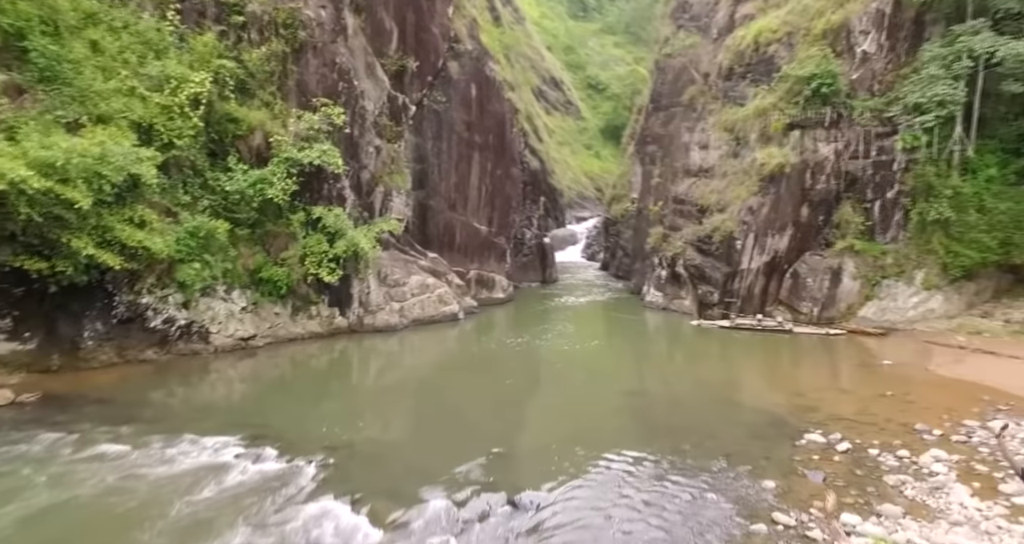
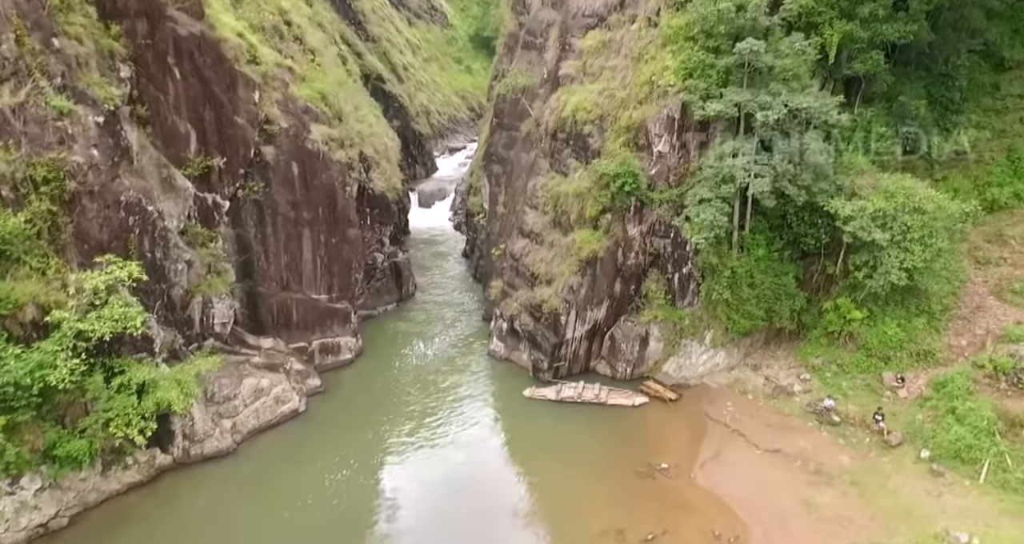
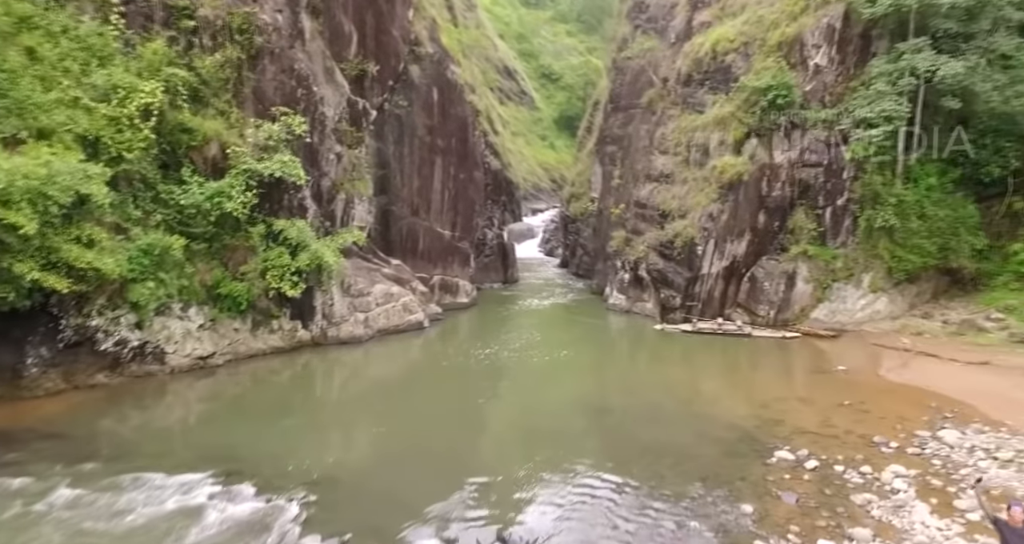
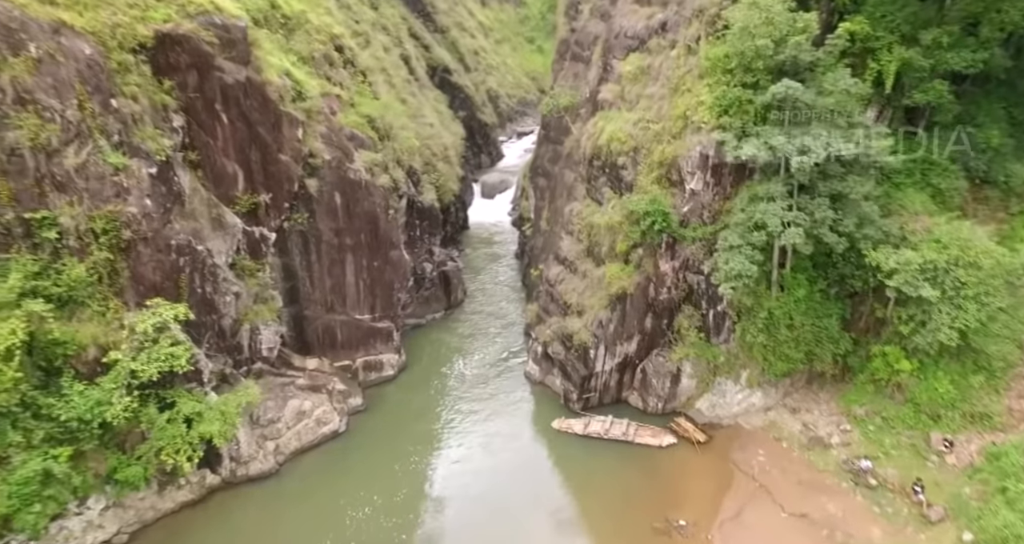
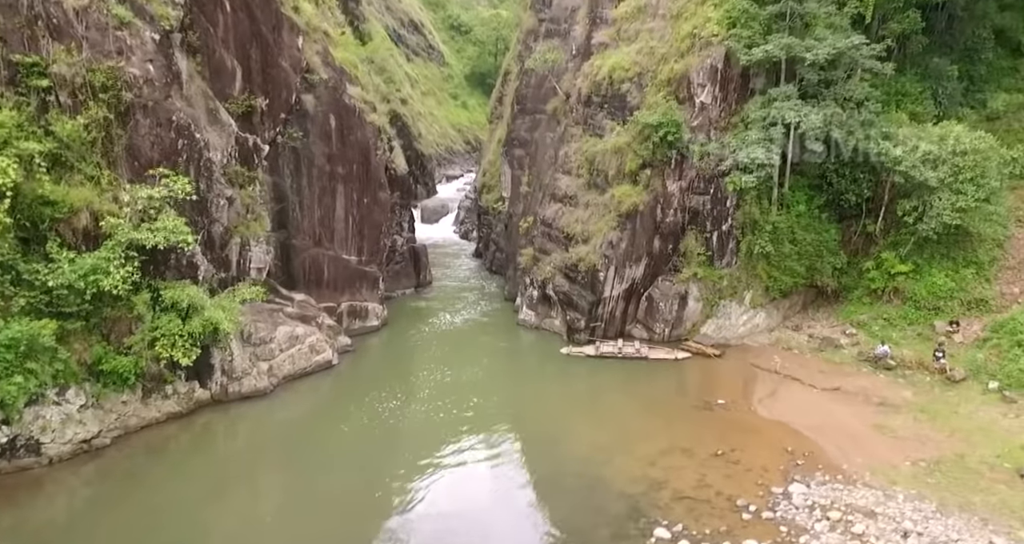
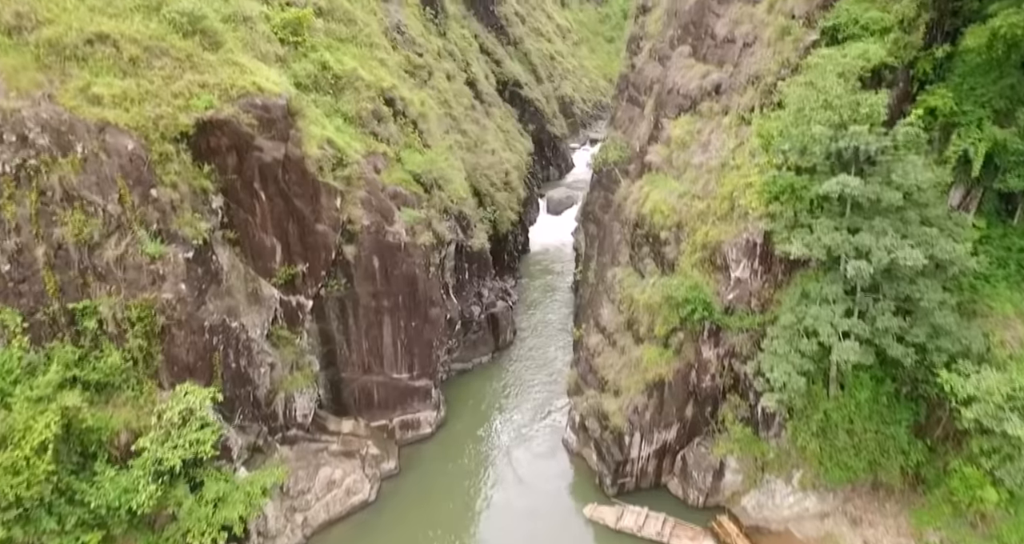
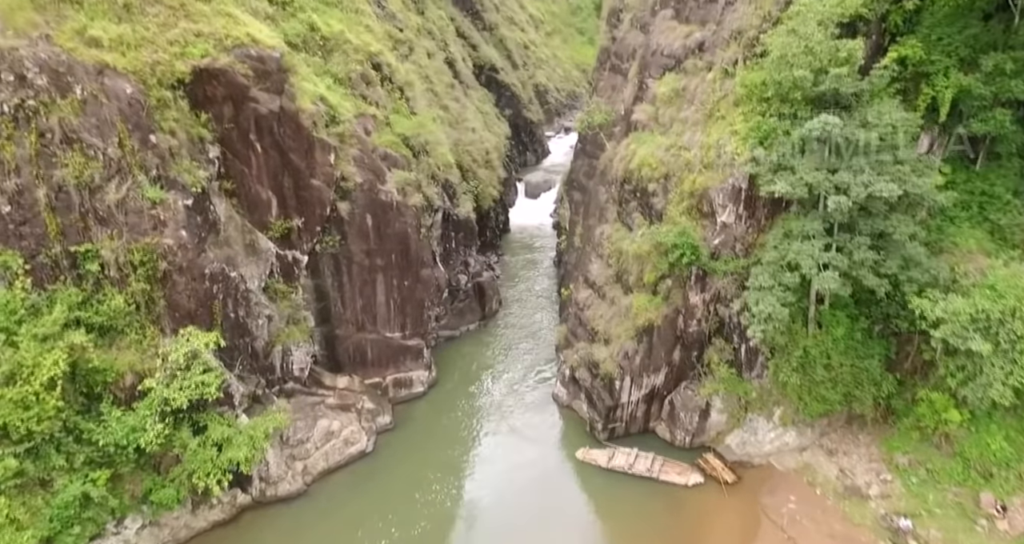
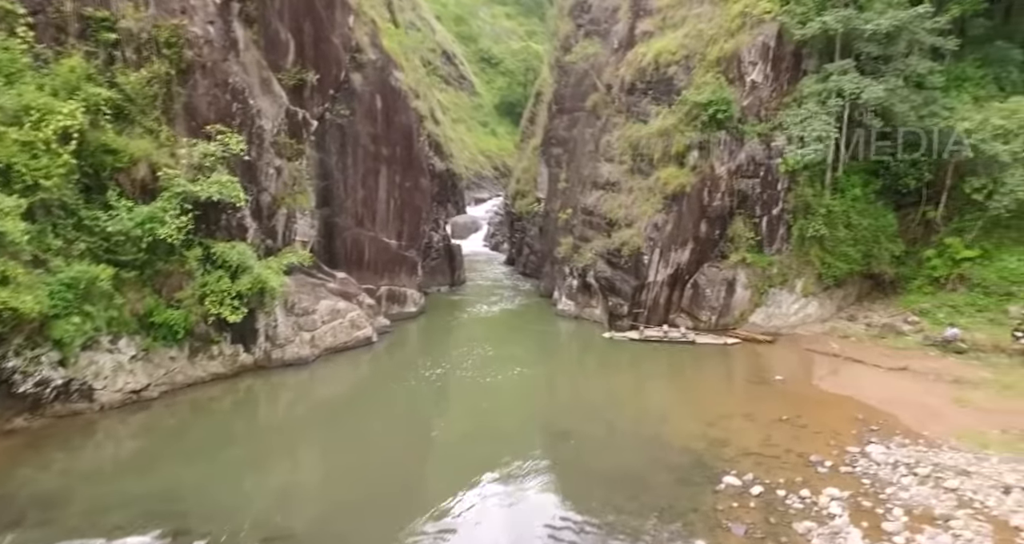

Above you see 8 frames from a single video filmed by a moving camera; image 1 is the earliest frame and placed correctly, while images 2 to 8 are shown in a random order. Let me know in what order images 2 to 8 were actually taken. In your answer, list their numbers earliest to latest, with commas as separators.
3, 8, 5, 2, 4, 7, 6
